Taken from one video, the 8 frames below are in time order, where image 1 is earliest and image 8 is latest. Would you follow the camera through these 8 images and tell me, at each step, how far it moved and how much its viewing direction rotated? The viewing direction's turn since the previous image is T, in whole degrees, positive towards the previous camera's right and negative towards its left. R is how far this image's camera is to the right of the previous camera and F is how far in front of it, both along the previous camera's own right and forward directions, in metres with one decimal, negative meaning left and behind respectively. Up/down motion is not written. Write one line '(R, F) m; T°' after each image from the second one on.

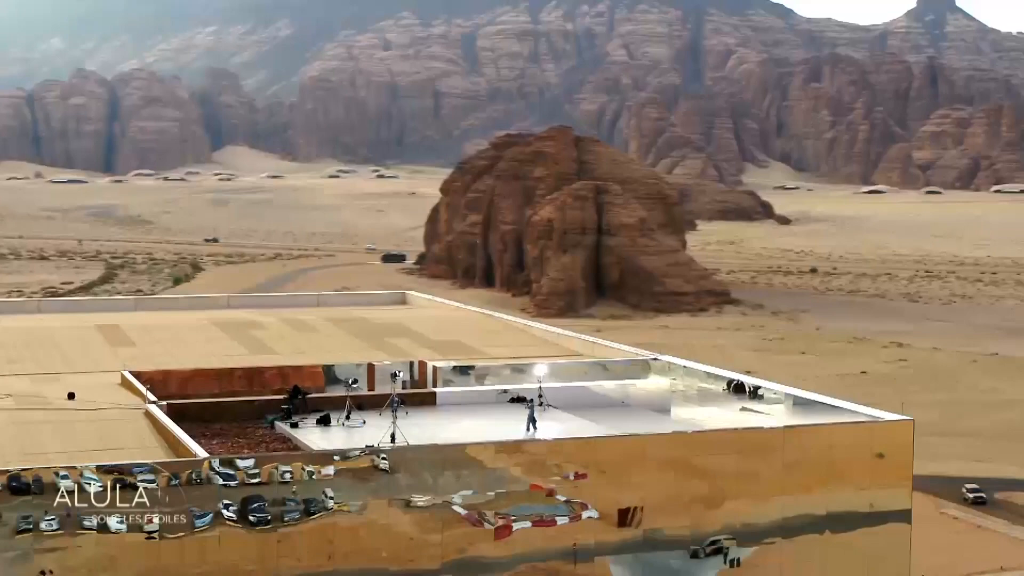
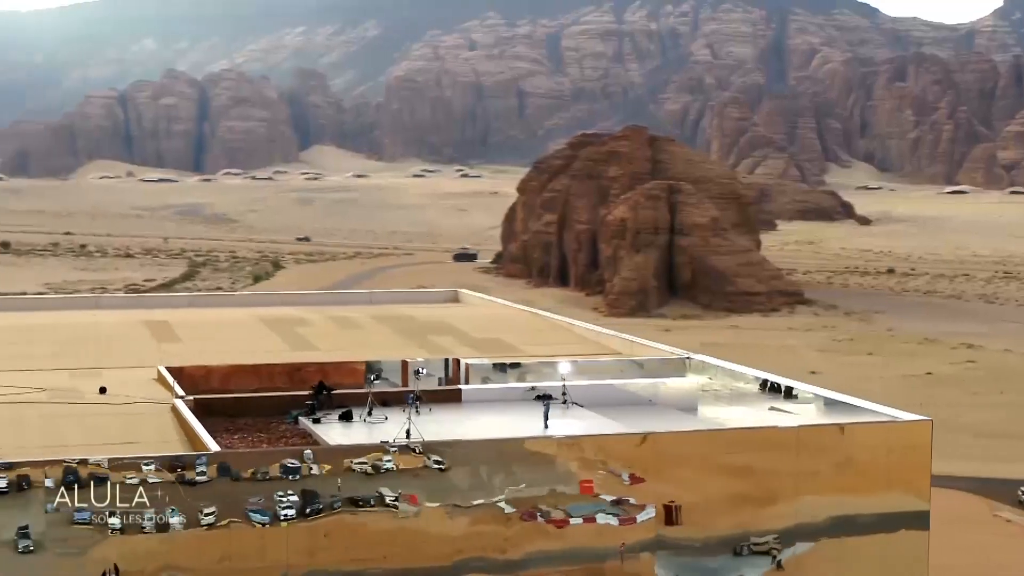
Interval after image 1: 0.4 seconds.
(+0.7, -0.2) m; -3°
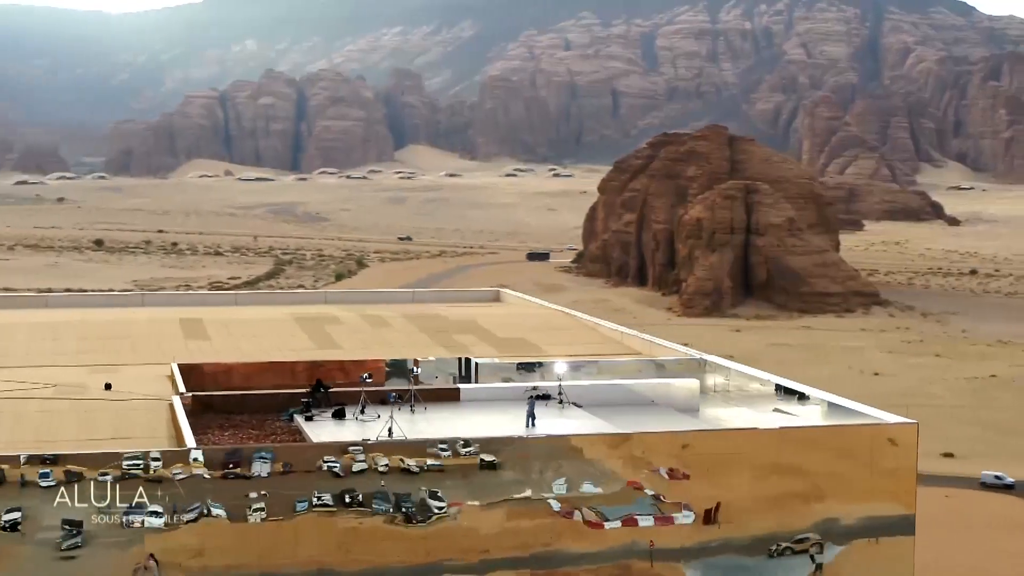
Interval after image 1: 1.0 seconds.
(+1.1, -0.1) m; -4°
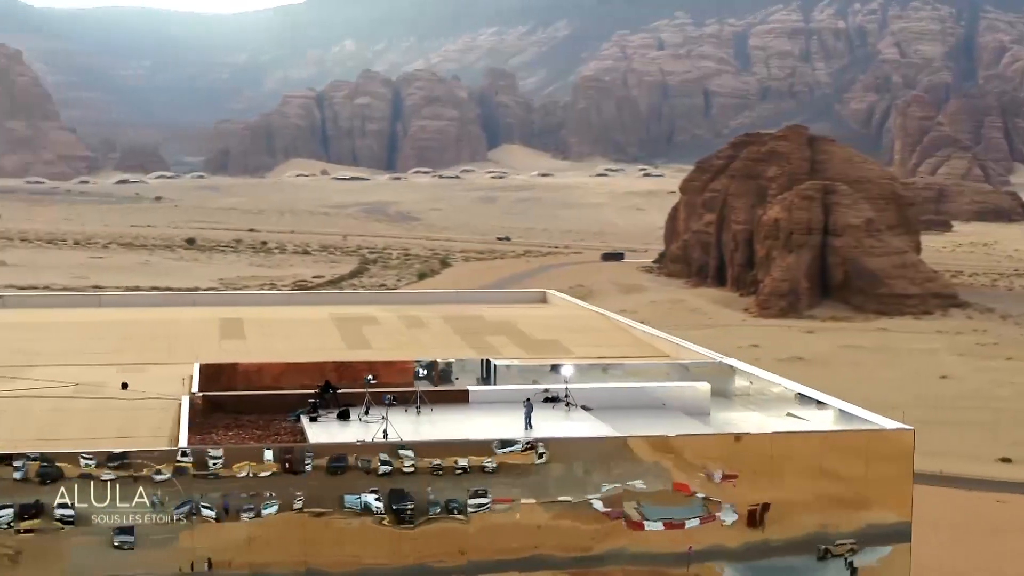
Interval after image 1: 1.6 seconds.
(+1.0, -0.2) m; -4°
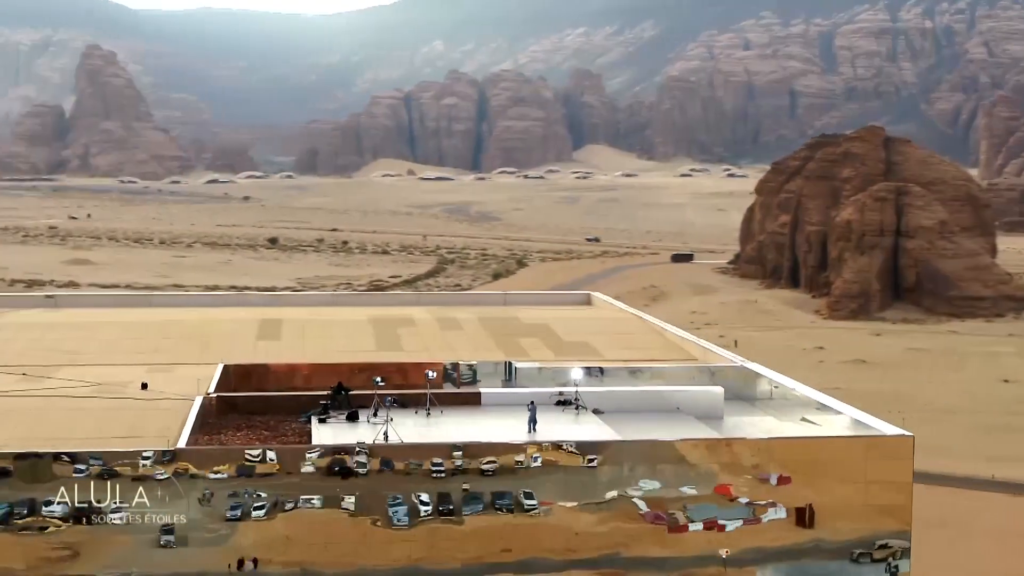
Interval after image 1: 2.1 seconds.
(+0.9, -0.1) m; -3°
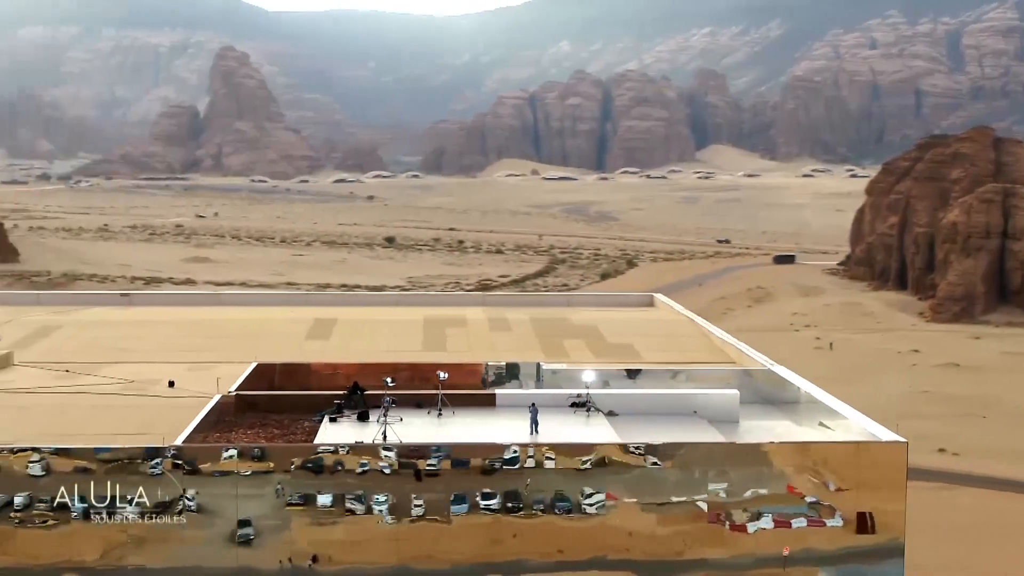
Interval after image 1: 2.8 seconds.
(+1.3, -0.2) m; -5°
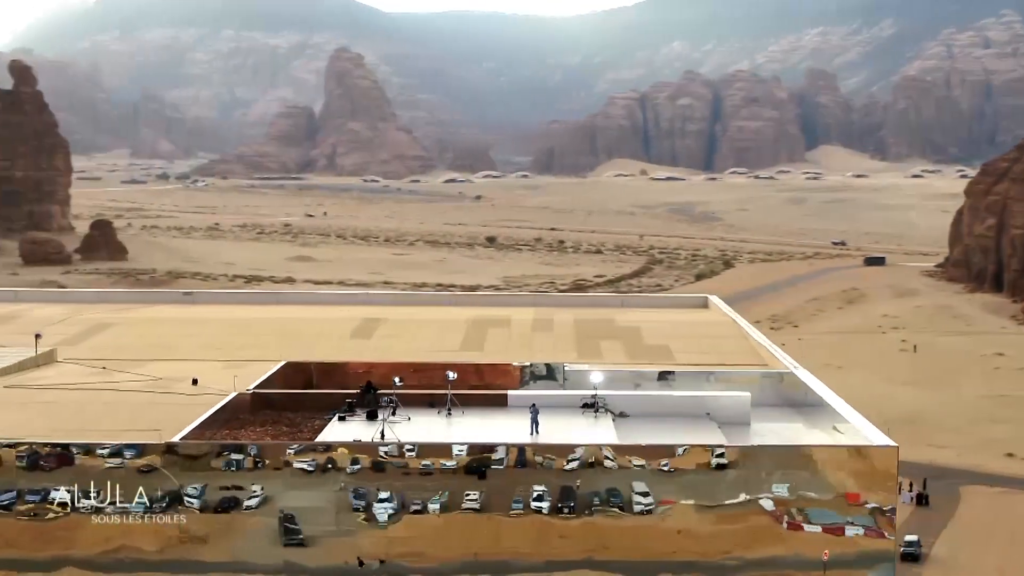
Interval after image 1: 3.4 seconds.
(+1.2, -0.1) m; -4°
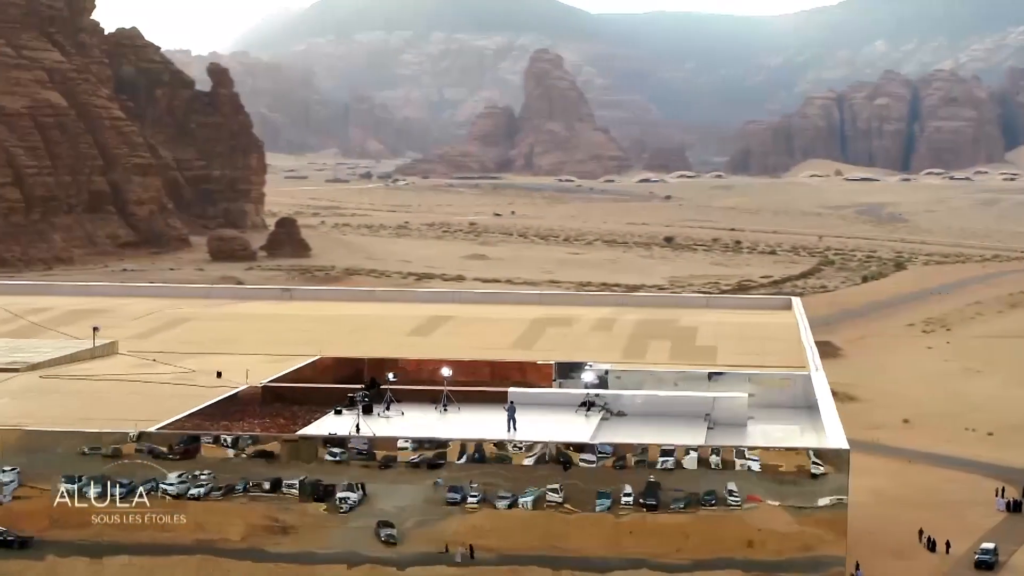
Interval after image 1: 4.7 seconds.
(+2.4, -0.1) m; -8°
